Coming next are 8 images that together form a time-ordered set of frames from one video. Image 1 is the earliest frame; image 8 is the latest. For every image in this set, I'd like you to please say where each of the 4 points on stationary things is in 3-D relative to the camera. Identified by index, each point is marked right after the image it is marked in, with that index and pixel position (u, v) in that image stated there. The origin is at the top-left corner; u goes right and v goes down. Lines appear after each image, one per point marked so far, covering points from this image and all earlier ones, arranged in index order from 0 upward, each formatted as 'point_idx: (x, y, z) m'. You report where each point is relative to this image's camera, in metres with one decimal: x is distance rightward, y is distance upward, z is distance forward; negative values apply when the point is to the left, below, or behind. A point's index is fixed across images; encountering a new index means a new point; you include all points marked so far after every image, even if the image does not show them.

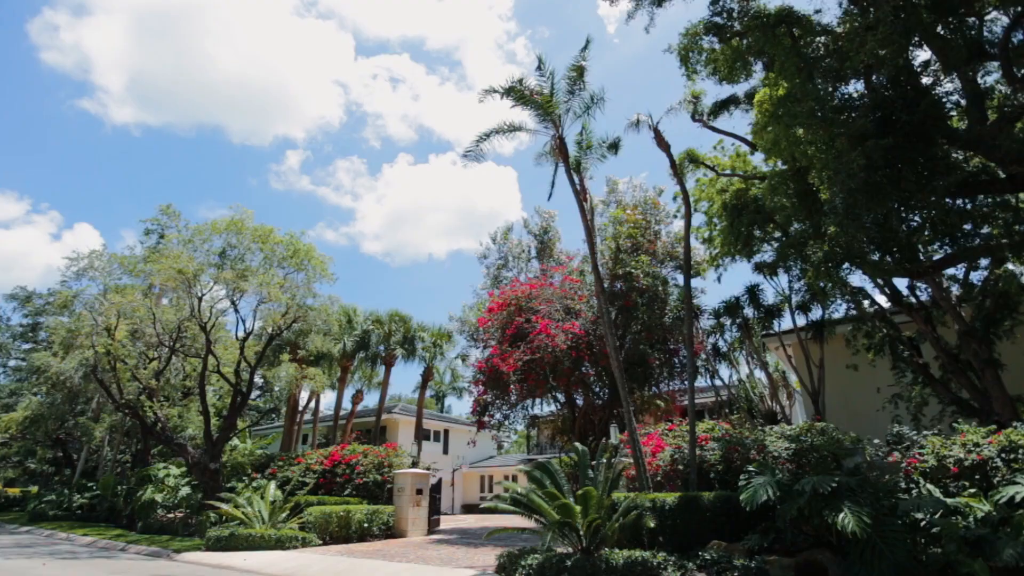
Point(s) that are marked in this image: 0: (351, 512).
0: (-5.3, -7.3, +17.5) m
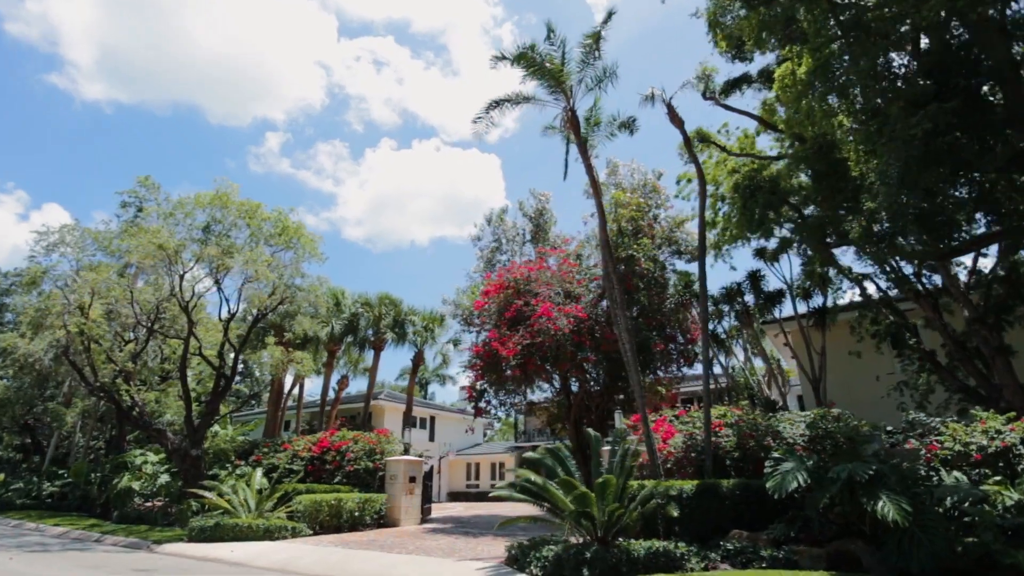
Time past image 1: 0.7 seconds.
0: (-5.3, -6.6, +16.7) m
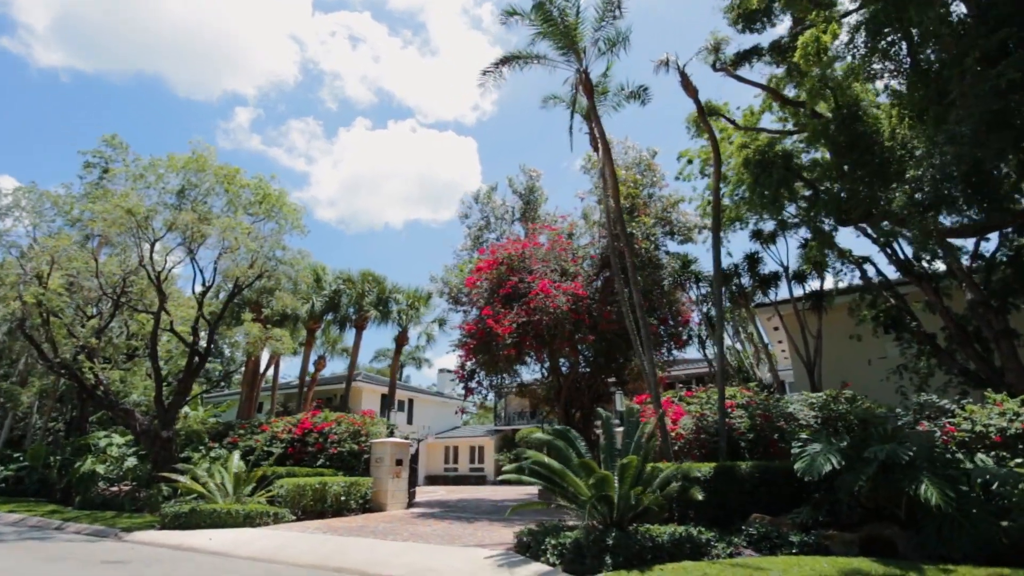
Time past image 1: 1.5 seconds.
0: (-5.4, -5.8, +15.8) m
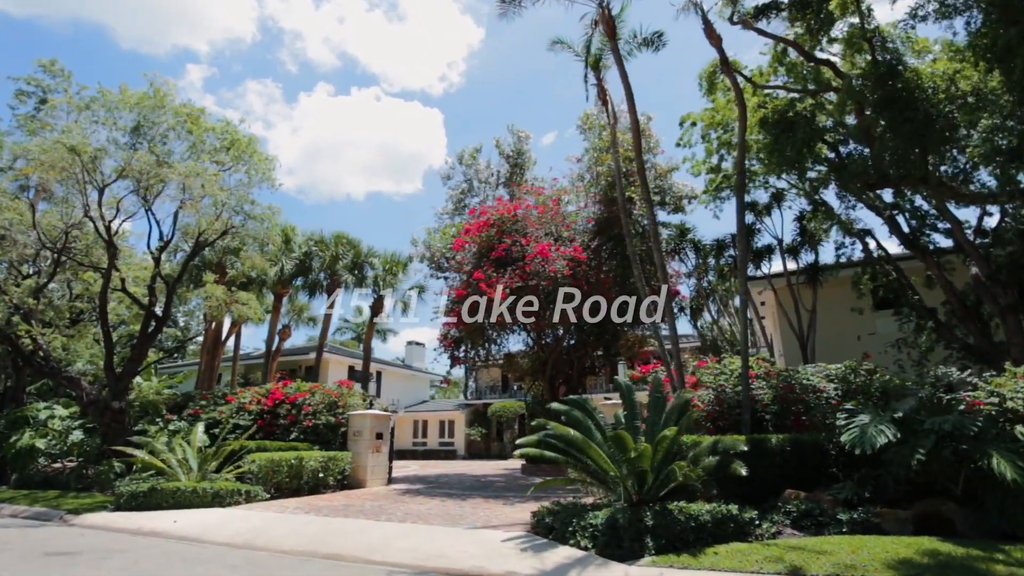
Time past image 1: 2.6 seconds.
0: (-5.6, -4.6, +14.4) m
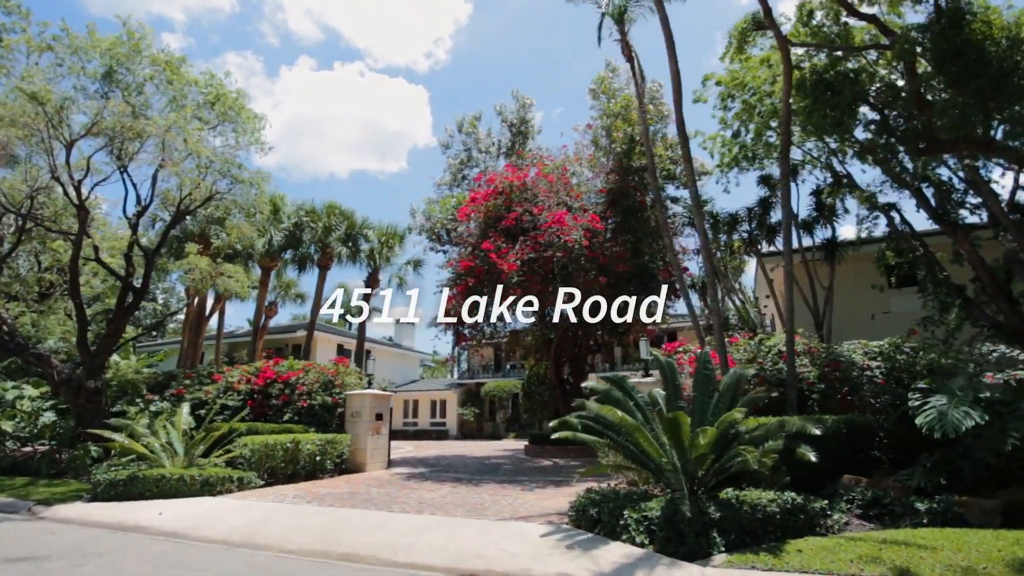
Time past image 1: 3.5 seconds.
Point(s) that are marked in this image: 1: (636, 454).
0: (-5.2, -3.8, +13.3) m
1: (+1.9, -2.5, +8.1) m
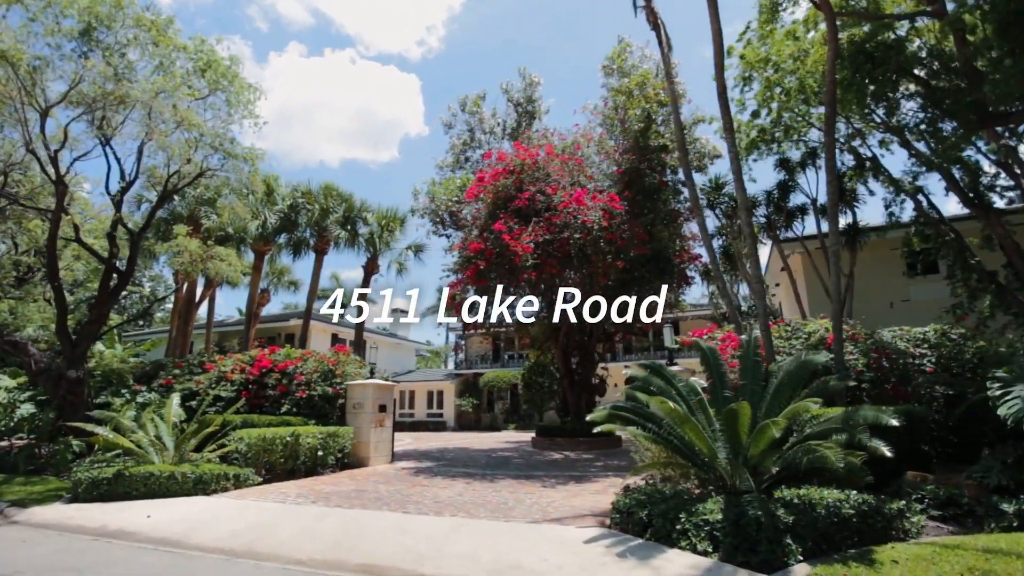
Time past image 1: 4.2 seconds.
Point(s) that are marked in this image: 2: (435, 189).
0: (-4.9, -3.4, +12.4) m
1: (+2.3, -2.2, +7.3) m
2: (-2.8, +3.6, +19.5) m
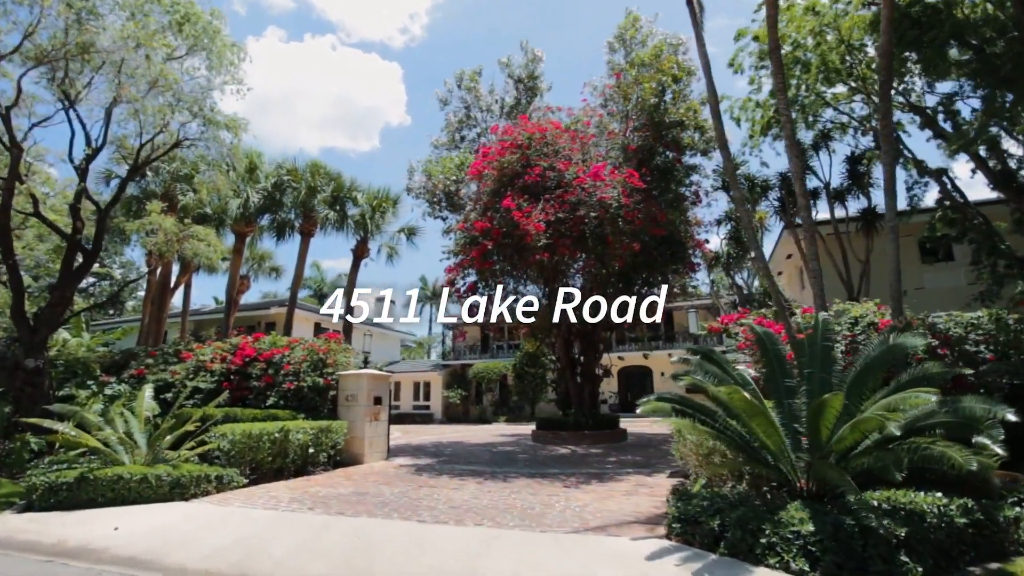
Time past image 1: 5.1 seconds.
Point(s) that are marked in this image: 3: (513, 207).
0: (-4.6, -3.0, +11.1) m
1: (+2.8, -1.9, +6.3) m
2: (-2.7, +4.1, +18.2) m
3: (-0.1, +2.0, +13.6) m
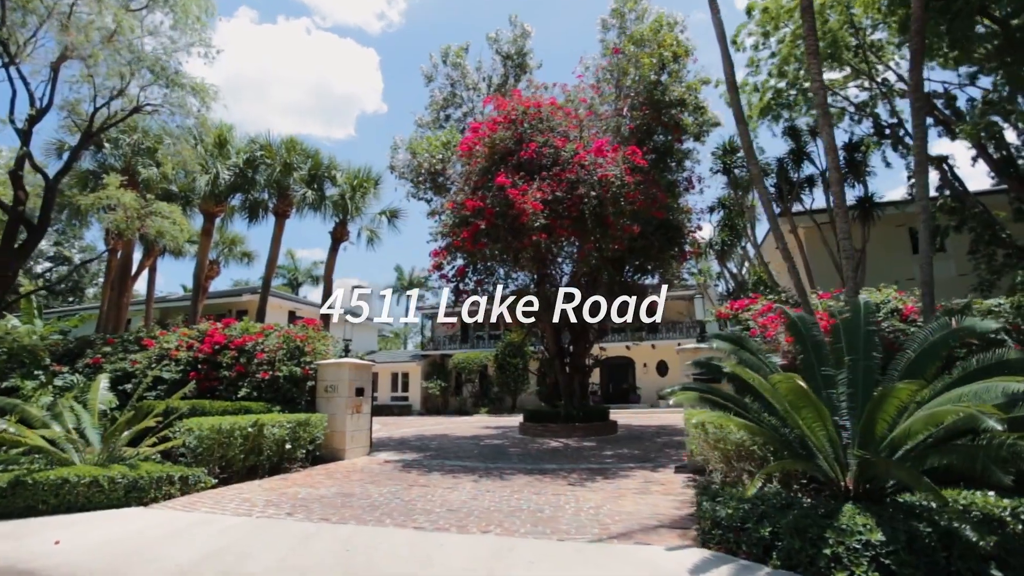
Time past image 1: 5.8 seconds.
0: (-4.6, -2.6, +10.1) m
1: (+3.0, -1.6, +5.6) m
2: (-3.1, +4.6, +17.2) m
3: (-0.2, +2.4, +12.7) m
